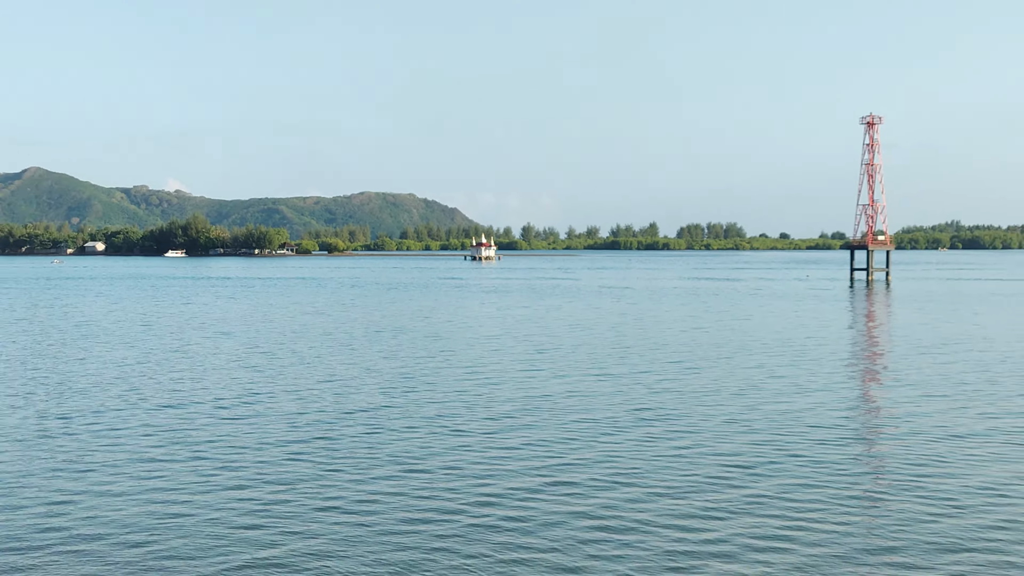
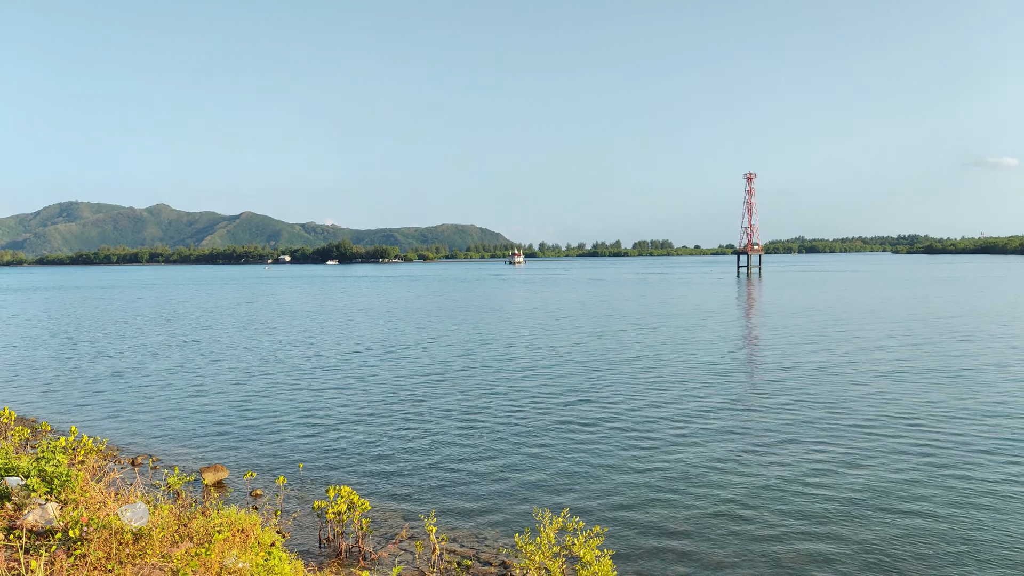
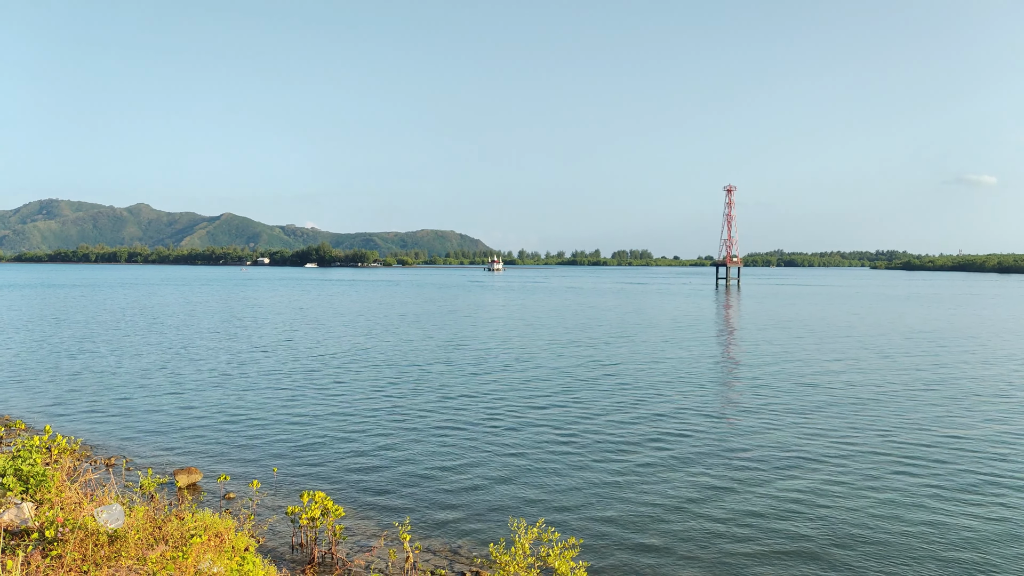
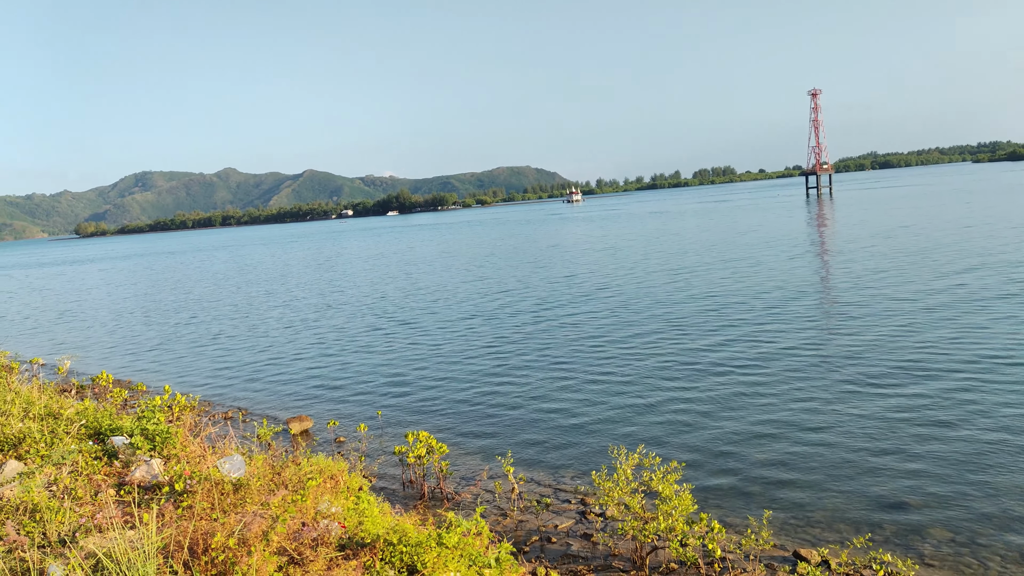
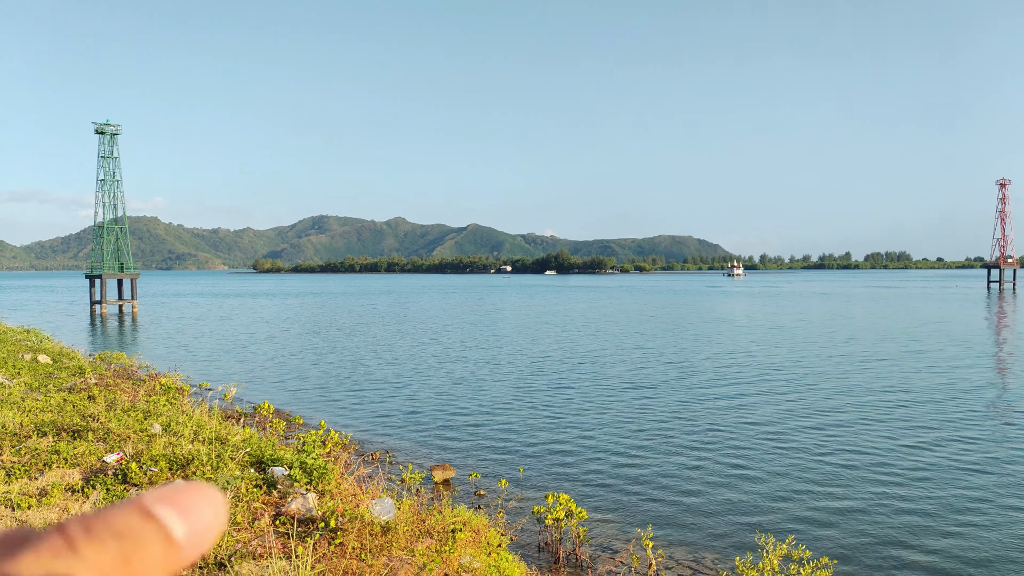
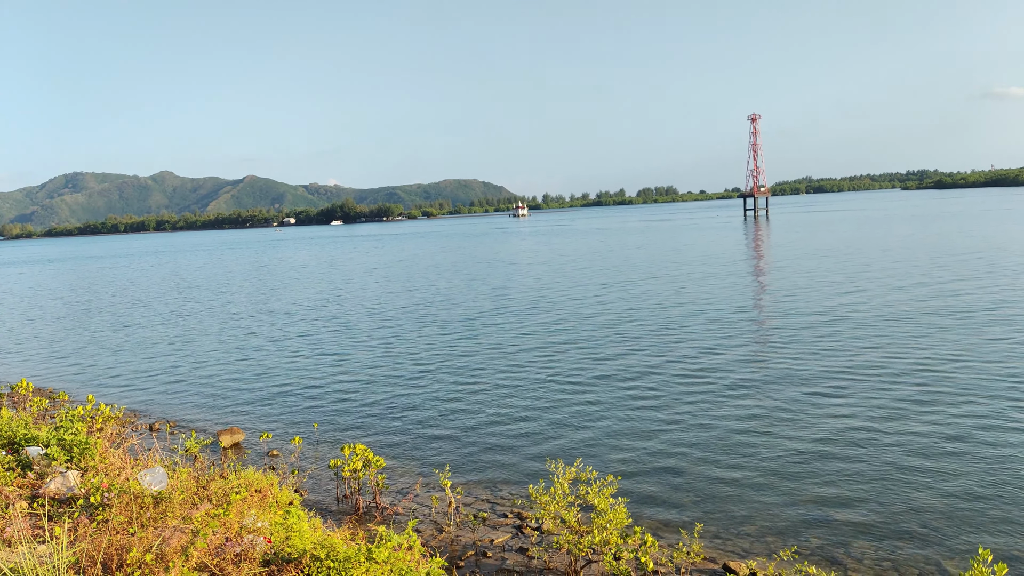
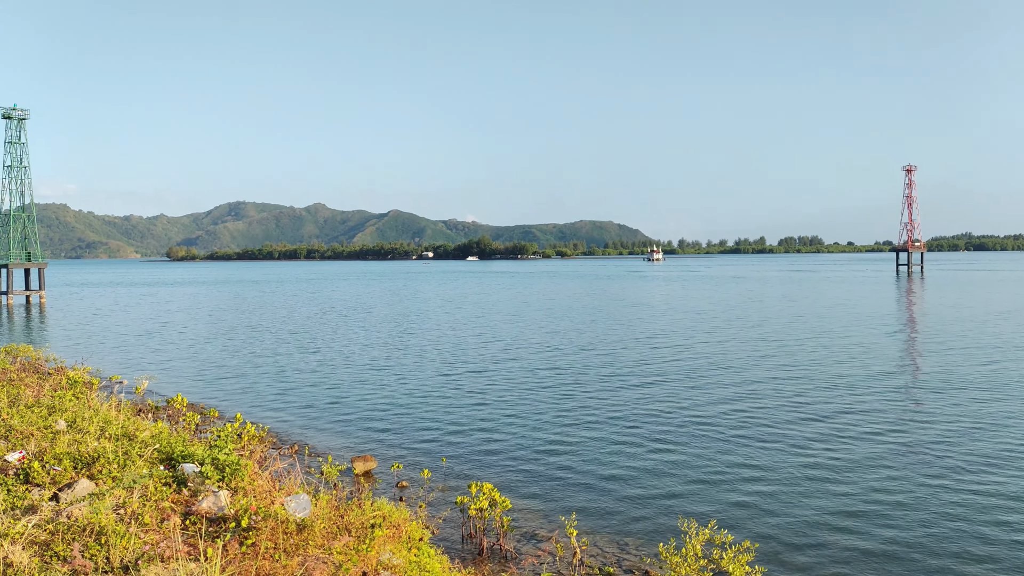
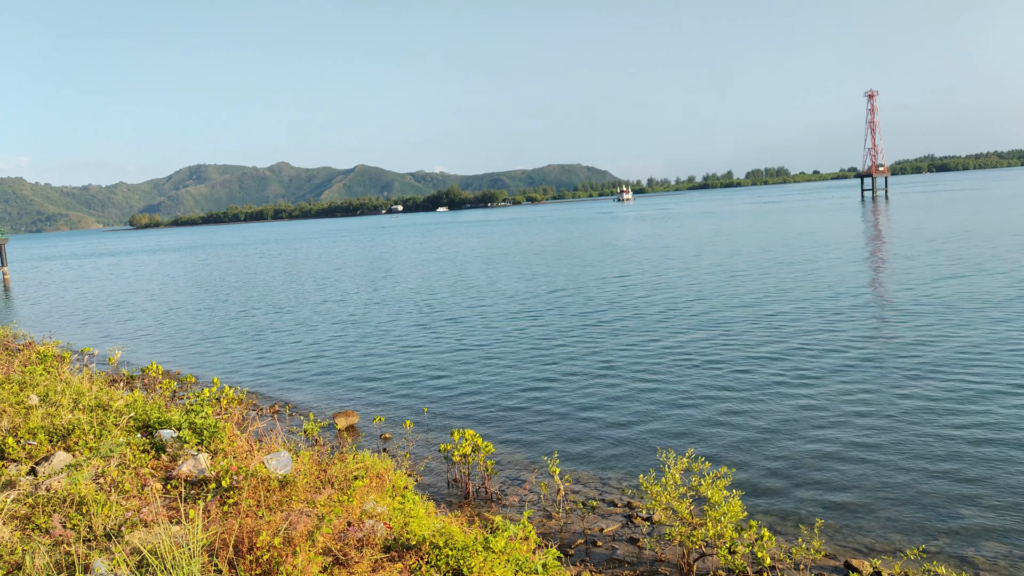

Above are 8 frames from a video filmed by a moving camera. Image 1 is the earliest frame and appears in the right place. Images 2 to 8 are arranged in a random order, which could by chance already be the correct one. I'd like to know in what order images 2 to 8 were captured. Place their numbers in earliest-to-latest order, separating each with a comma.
3, 2, 6, 4, 8, 7, 5
